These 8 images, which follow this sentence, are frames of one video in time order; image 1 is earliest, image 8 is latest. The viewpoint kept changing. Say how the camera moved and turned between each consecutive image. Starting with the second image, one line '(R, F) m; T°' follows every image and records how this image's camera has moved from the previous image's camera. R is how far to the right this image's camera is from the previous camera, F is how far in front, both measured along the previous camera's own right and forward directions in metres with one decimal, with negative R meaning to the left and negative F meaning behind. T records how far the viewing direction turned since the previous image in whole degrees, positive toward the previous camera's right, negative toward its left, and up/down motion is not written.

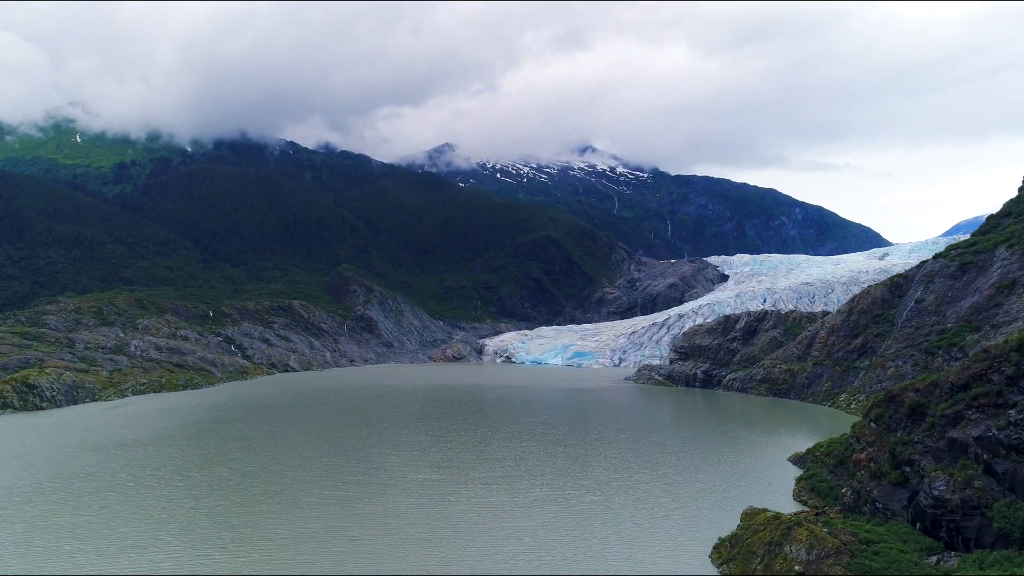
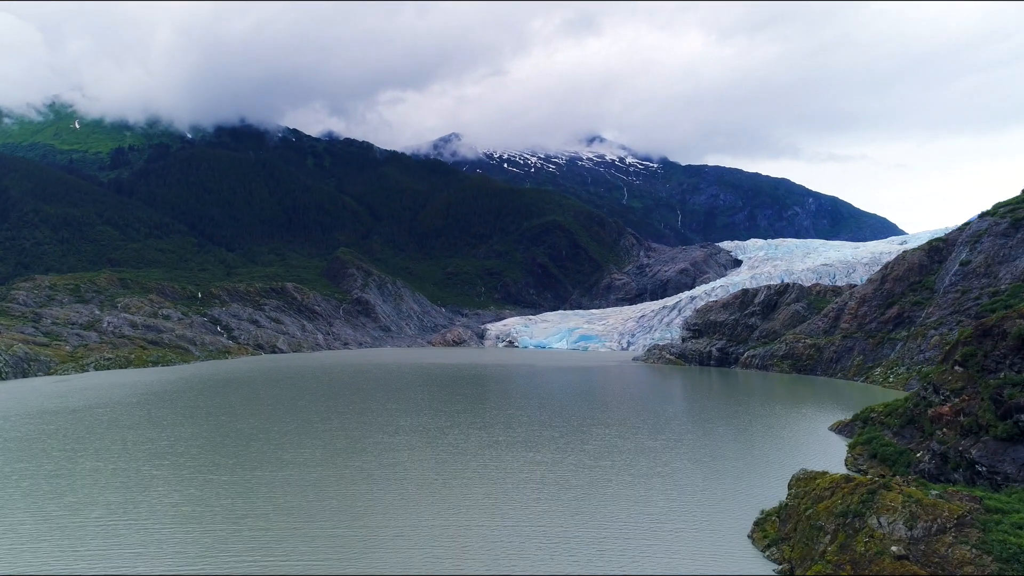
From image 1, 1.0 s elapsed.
(+1.6, +9.4) m; -1°
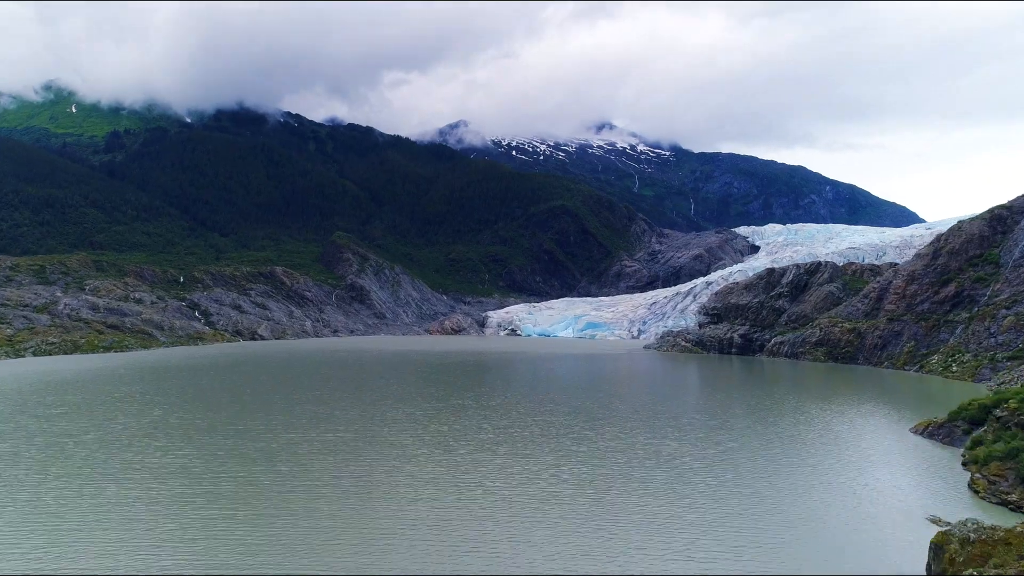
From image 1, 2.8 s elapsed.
(+2.0, +12.0) m; -1°
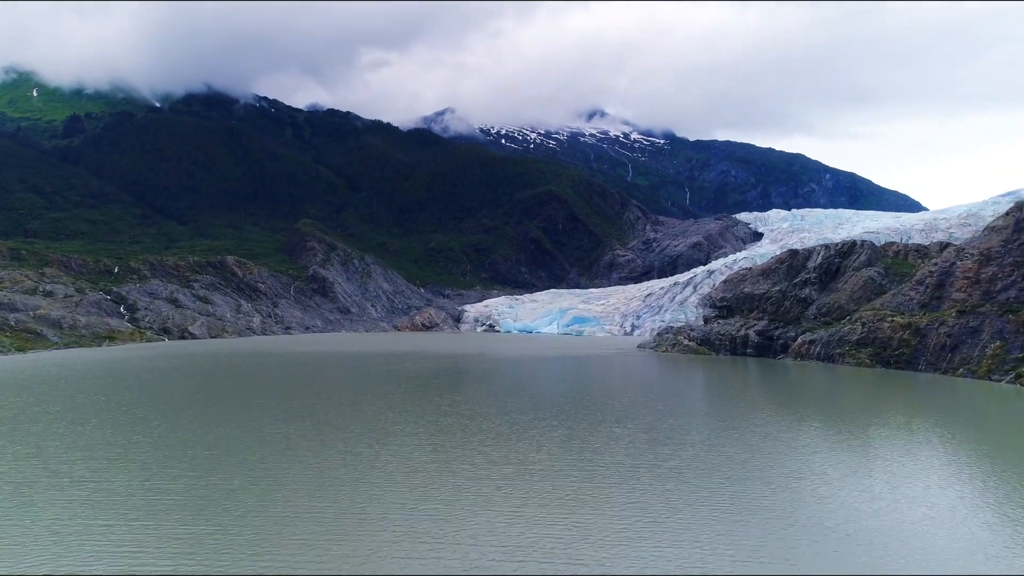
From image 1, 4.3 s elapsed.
(+3.5, +18.9) m; 0°
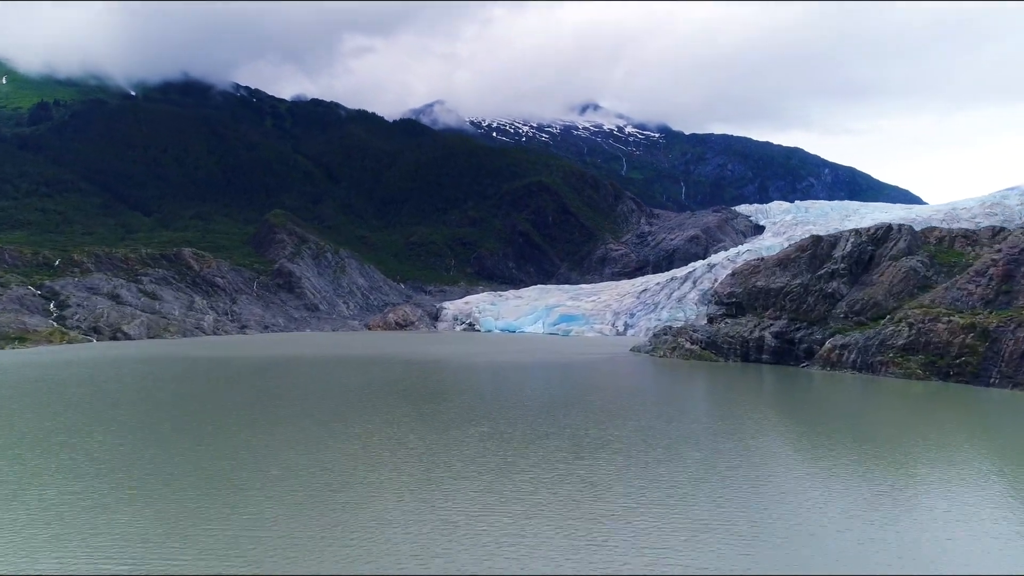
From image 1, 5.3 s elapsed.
(+2.5, +13.4) m; 0°
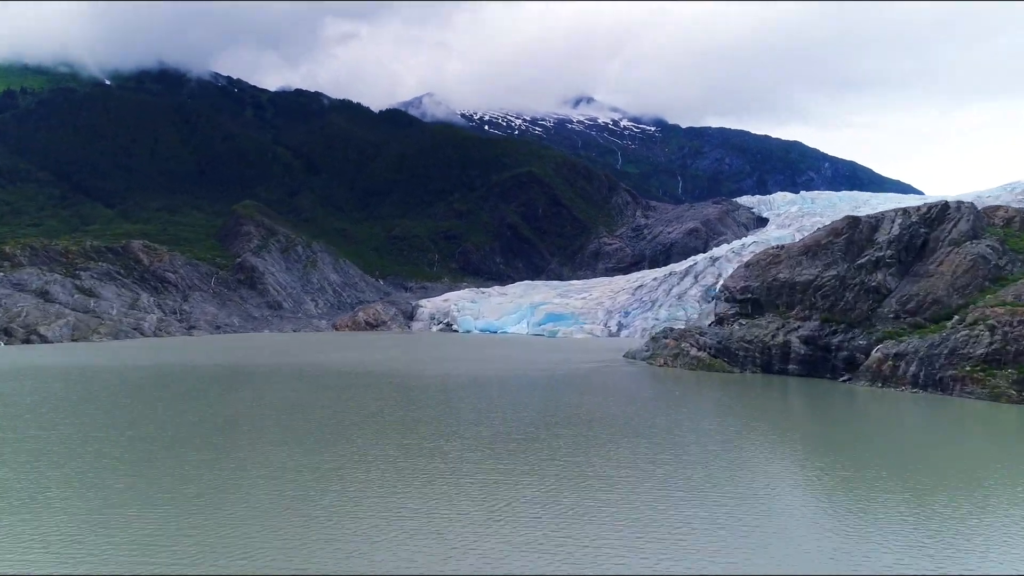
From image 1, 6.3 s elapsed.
(+2.5, +13.4) m; 0°
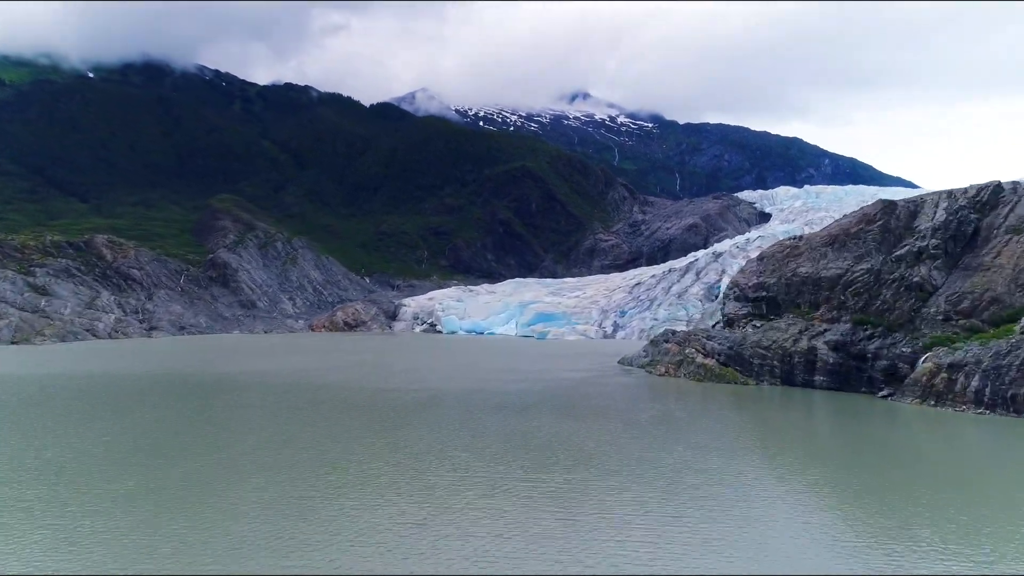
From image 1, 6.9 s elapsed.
(+1.5, +8.4) m; 0°
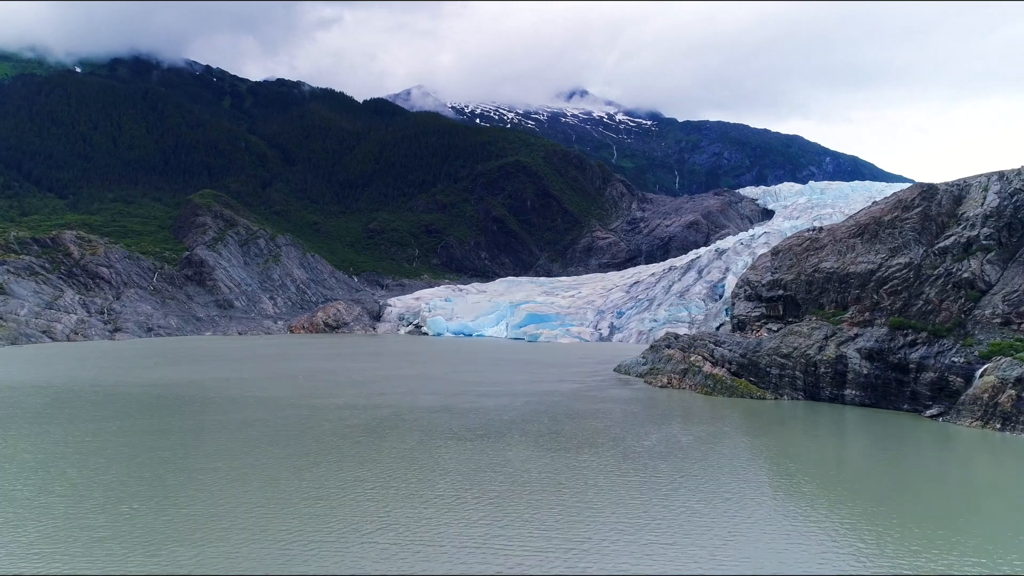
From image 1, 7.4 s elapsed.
(+1.2, +6.8) m; 0°
